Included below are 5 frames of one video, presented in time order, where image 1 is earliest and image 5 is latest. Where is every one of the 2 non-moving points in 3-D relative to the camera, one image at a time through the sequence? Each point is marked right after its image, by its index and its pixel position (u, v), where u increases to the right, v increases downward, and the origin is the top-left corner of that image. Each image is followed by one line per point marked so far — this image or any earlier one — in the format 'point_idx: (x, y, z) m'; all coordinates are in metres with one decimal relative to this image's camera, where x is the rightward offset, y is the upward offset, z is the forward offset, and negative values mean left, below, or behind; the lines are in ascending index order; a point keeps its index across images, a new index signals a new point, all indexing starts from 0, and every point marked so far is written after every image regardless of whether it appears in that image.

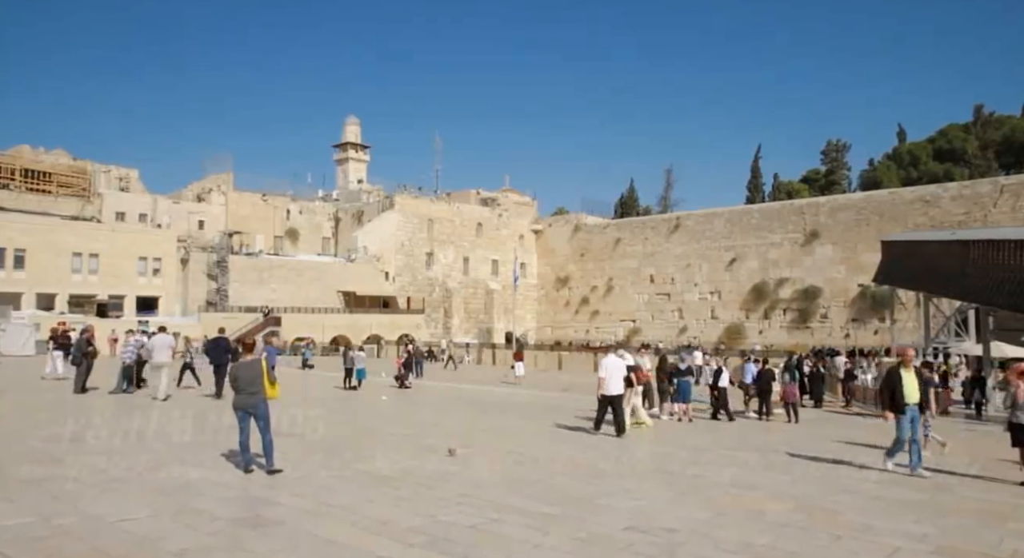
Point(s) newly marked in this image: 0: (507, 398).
0: (-0.1, -2.3, +15.7) m
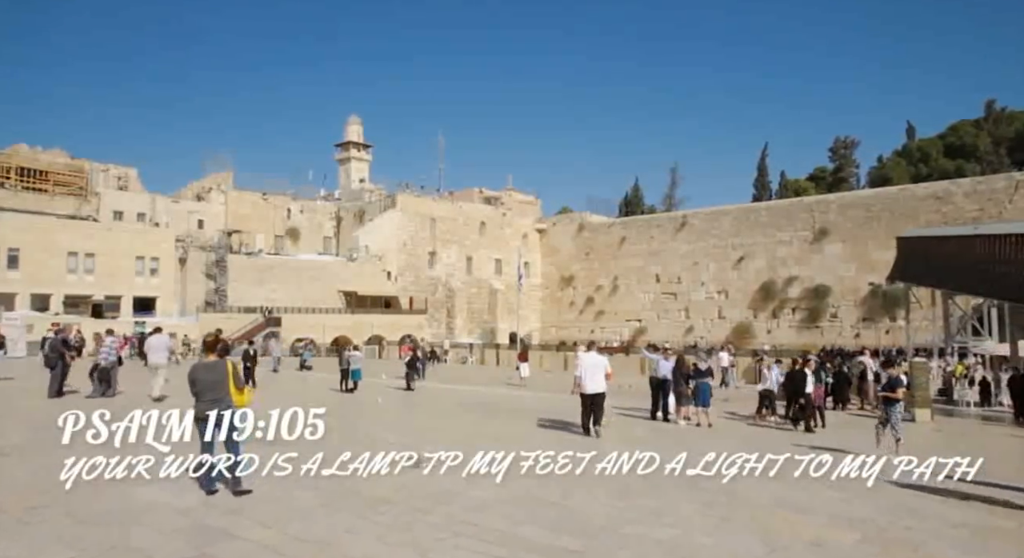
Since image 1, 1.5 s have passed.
0: (0.0, -2.3, +15.2) m
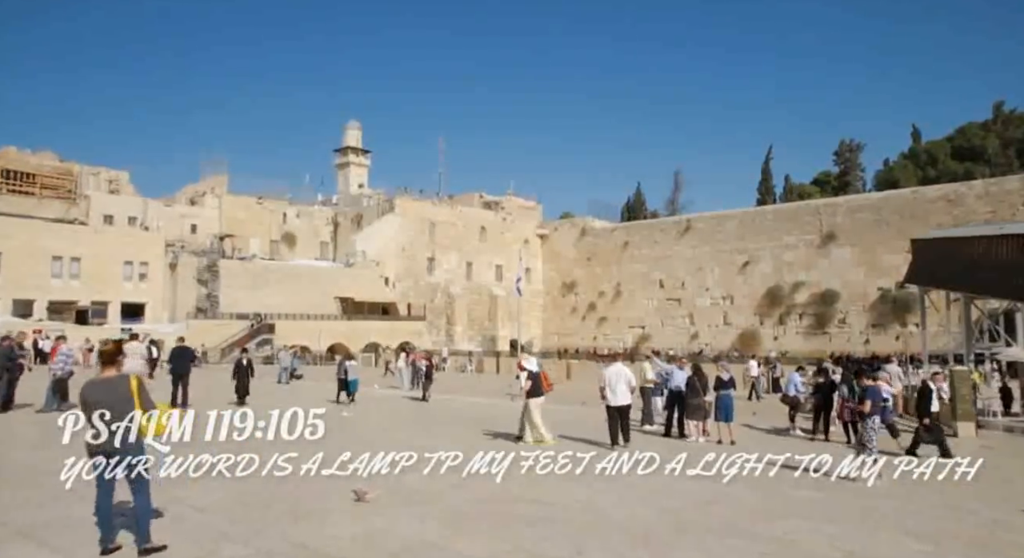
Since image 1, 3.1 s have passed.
0: (0.0, -2.3, +14.5) m
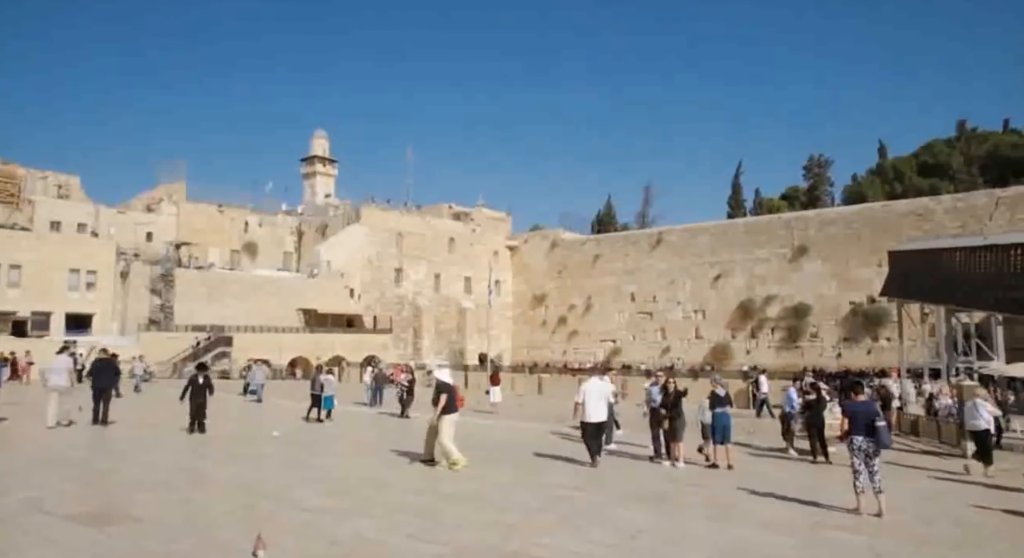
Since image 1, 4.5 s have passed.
0: (-0.5, -2.5, +13.6) m
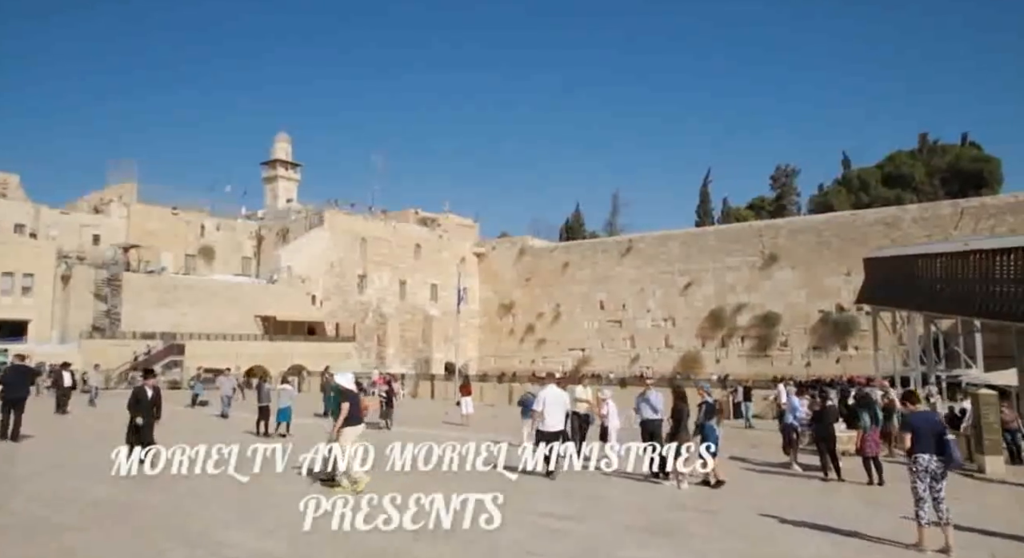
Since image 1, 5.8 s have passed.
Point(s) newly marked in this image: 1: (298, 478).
0: (-1.0, -2.5, +12.7) m
1: (-2.4, -2.2, +8.9) m
